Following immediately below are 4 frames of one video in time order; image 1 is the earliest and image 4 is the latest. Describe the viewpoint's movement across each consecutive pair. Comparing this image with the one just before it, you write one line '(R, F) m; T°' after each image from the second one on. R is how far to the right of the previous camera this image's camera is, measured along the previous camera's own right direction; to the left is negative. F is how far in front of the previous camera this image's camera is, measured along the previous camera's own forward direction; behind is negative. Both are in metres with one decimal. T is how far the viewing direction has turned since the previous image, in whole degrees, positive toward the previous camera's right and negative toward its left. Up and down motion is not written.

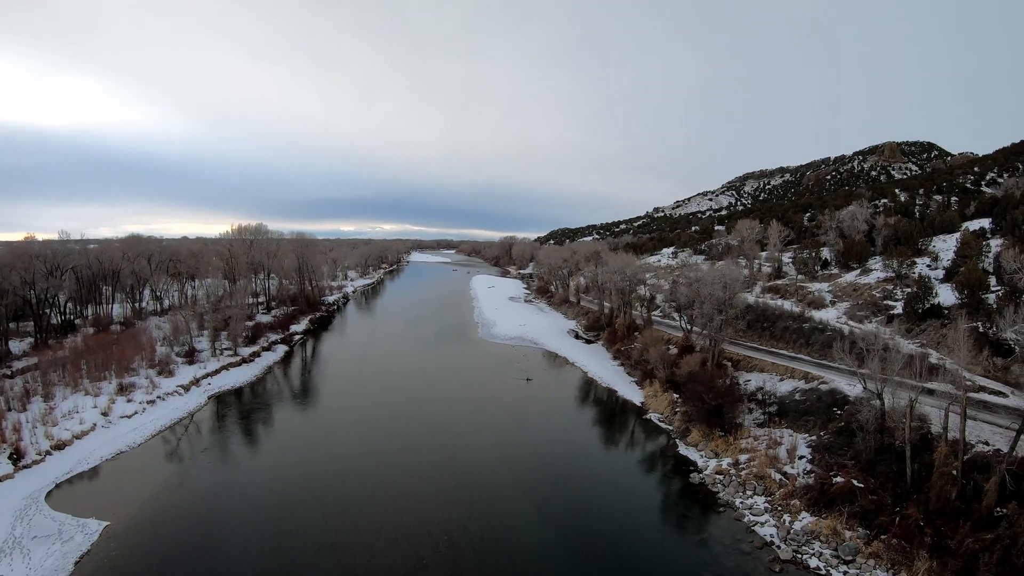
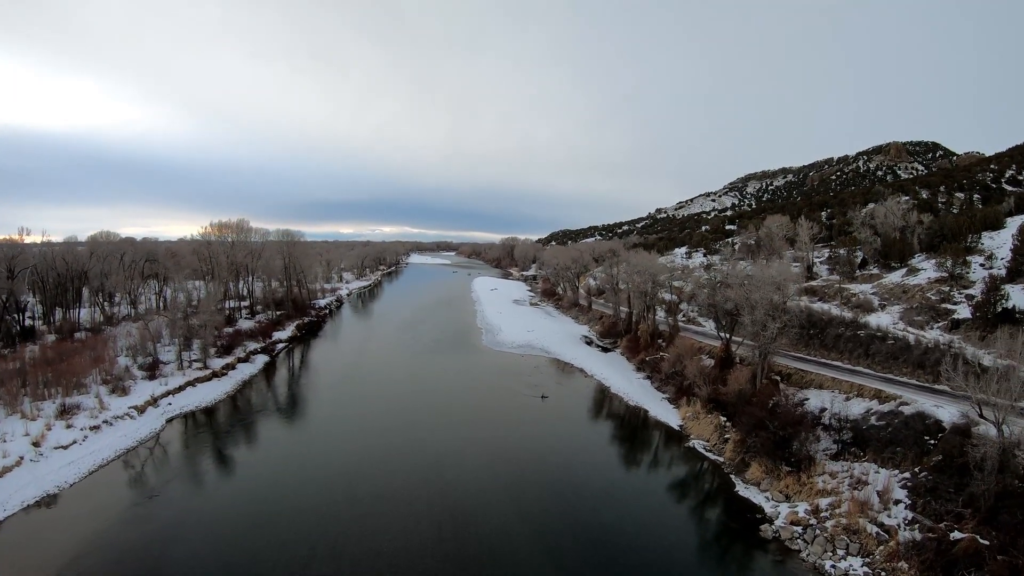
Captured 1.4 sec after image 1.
(-0.7, +3.4) m; 0°
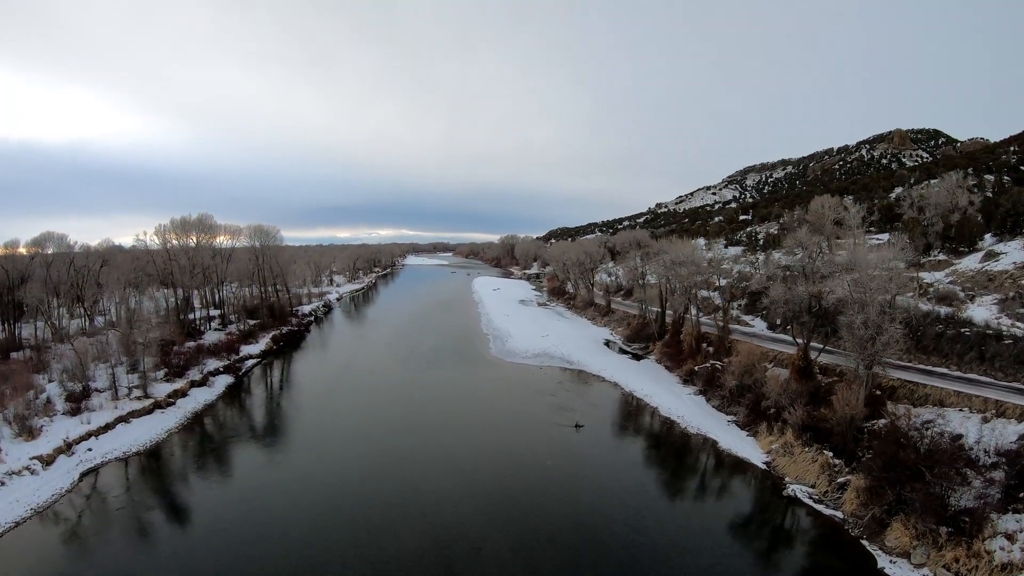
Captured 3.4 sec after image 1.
(-0.8, +4.6) m; 0°
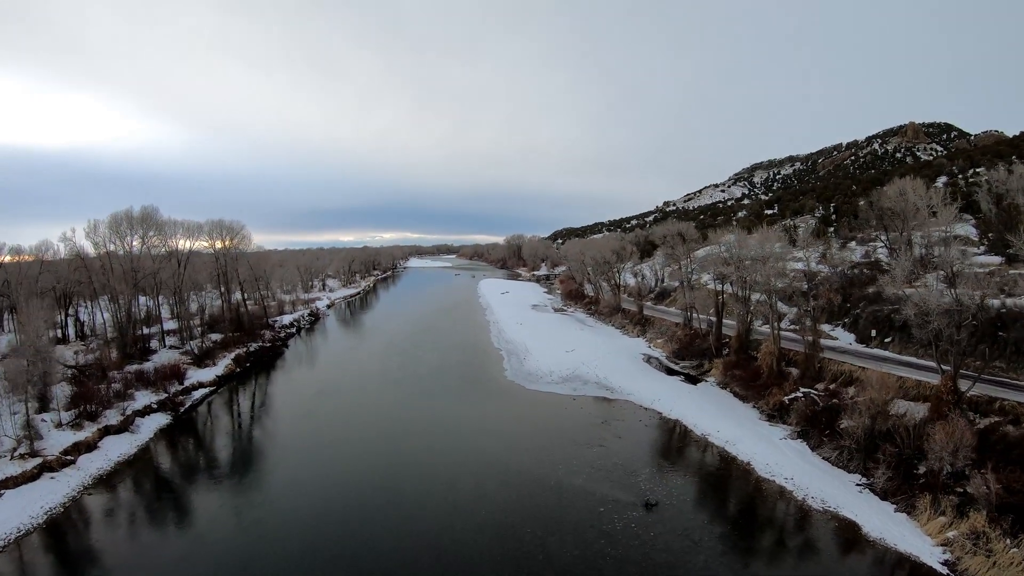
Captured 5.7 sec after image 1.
(-0.7, +5.1) m; 0°
